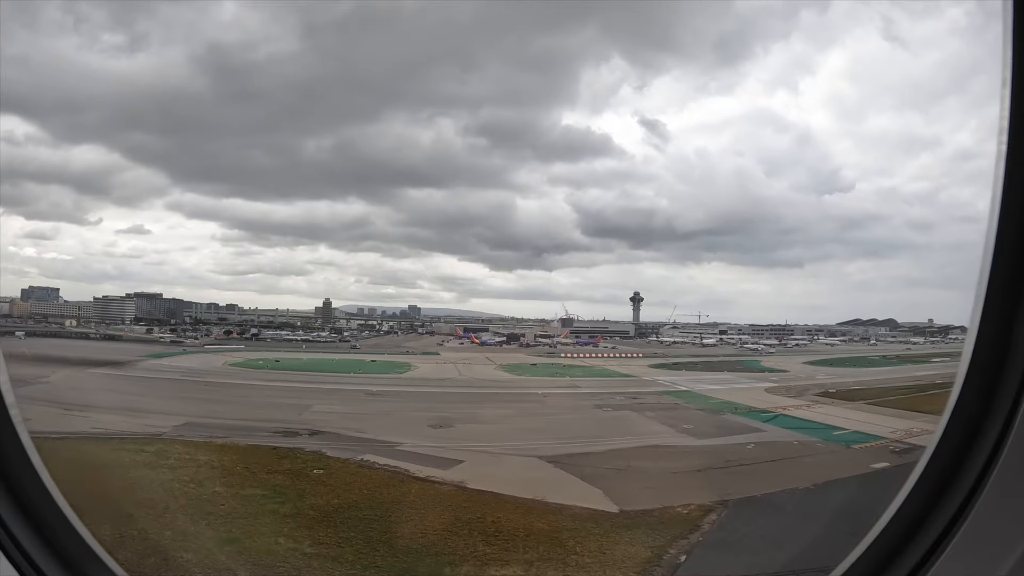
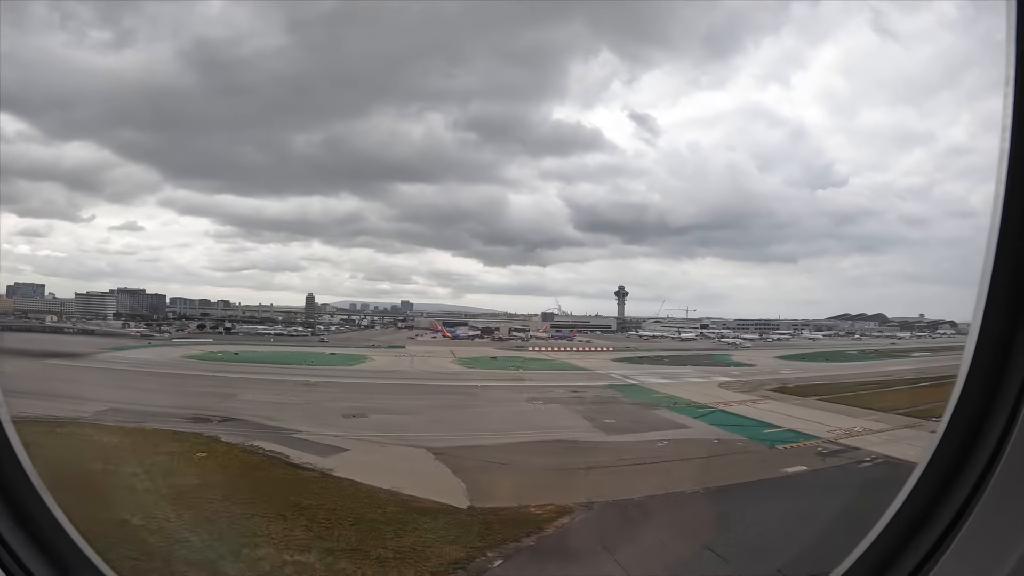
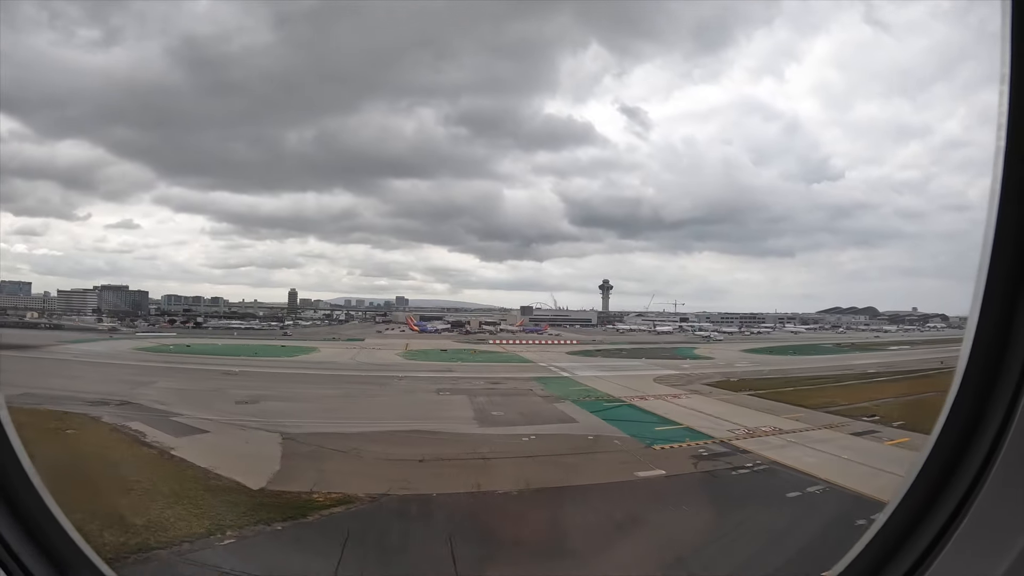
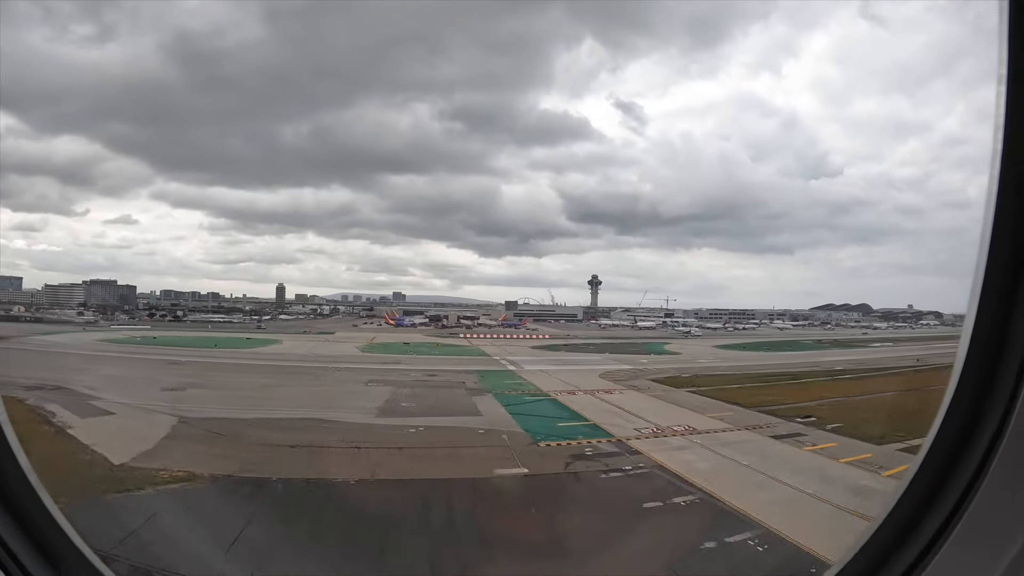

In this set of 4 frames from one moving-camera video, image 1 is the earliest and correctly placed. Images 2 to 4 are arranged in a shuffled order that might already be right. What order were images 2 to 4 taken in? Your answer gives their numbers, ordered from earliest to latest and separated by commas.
2, 3, 4
